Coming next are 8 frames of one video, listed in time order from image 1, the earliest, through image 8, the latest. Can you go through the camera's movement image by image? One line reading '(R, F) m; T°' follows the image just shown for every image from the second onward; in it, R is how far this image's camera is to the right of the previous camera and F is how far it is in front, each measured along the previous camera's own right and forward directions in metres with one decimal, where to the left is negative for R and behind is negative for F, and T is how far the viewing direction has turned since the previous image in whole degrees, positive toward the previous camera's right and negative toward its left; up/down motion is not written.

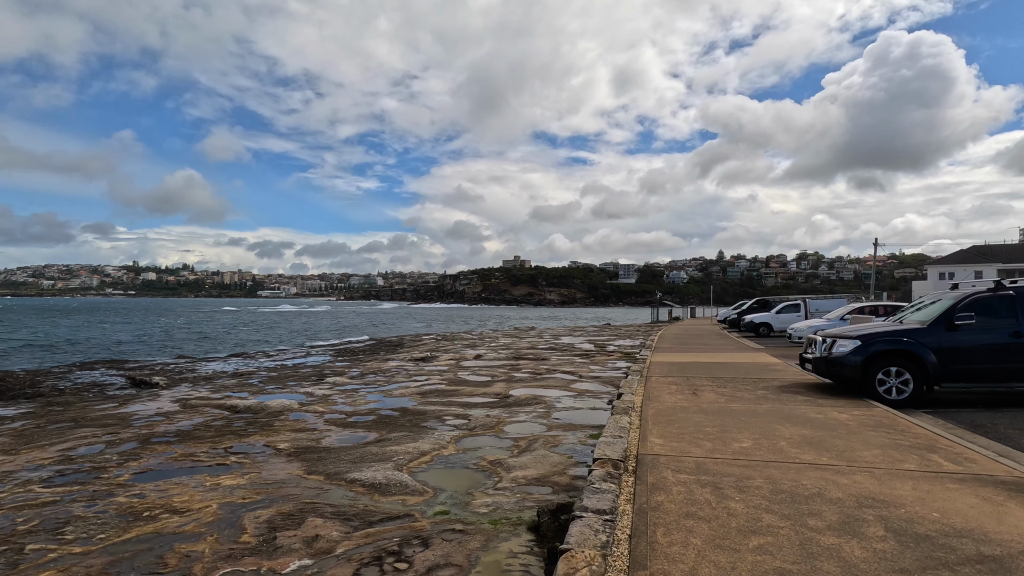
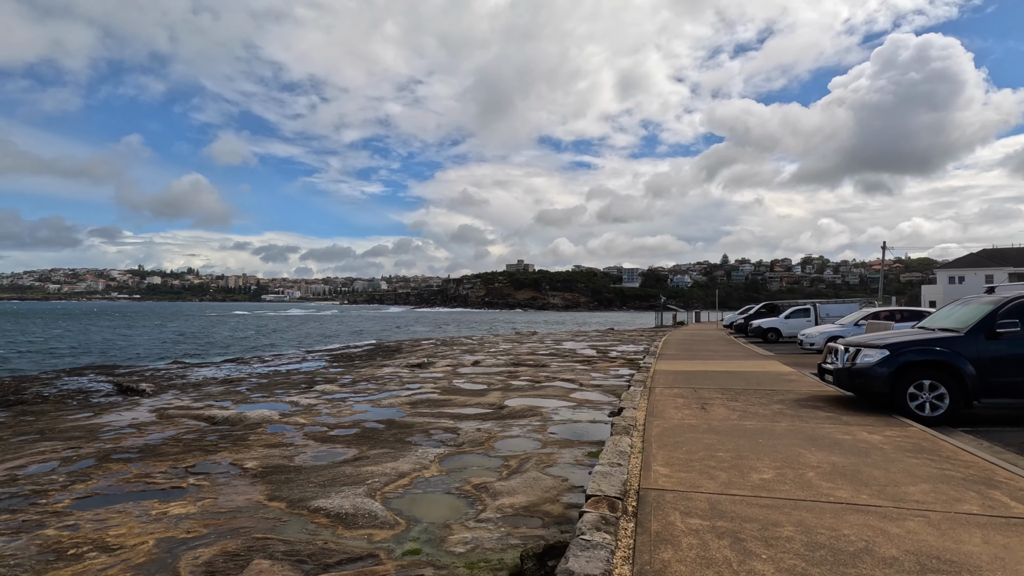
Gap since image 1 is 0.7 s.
(+0.2, +0.7) m; 0°
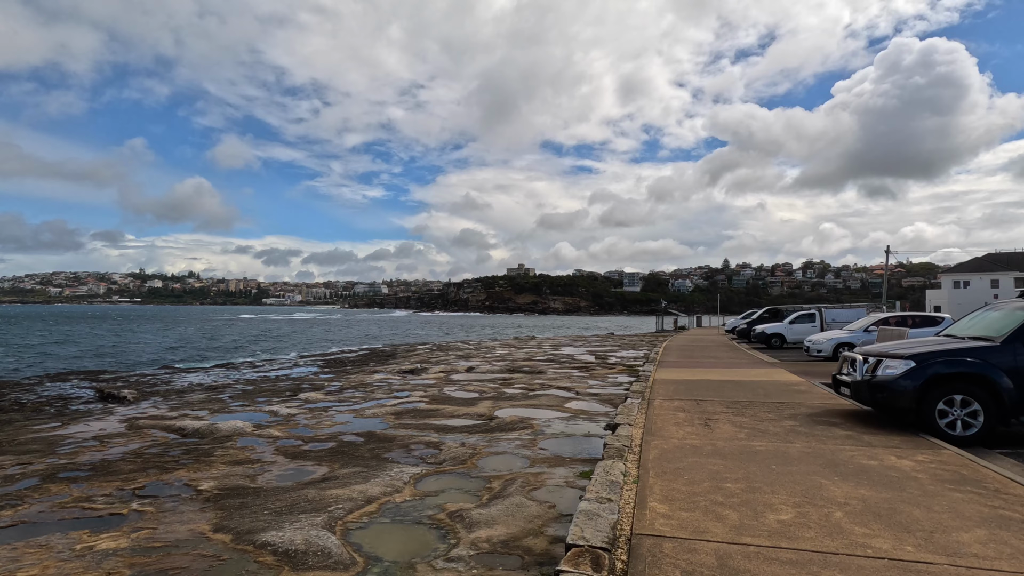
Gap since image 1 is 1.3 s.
(+0.2, +0.7) m; 0°
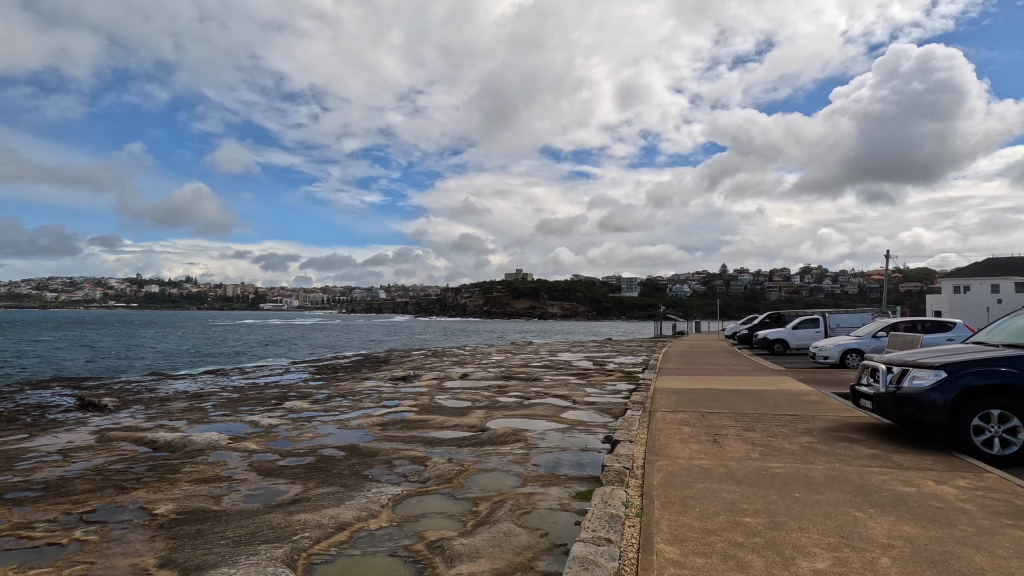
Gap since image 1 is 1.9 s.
(+0.1, +0.6) m; 0°
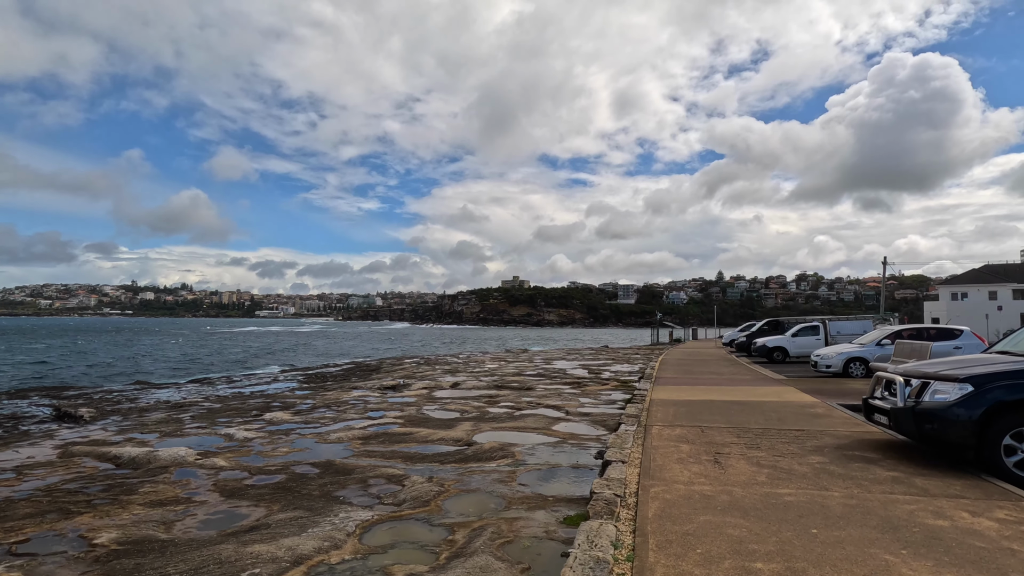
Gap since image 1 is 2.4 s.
(+0.2, +0.5) m; 0°
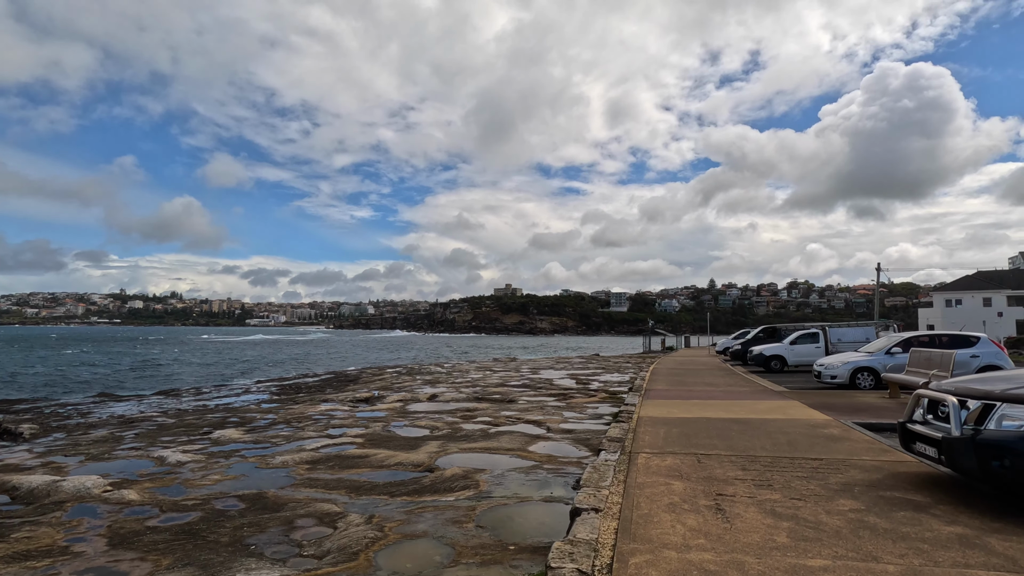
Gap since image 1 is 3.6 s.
(+0.4, +1.2) m; +1°
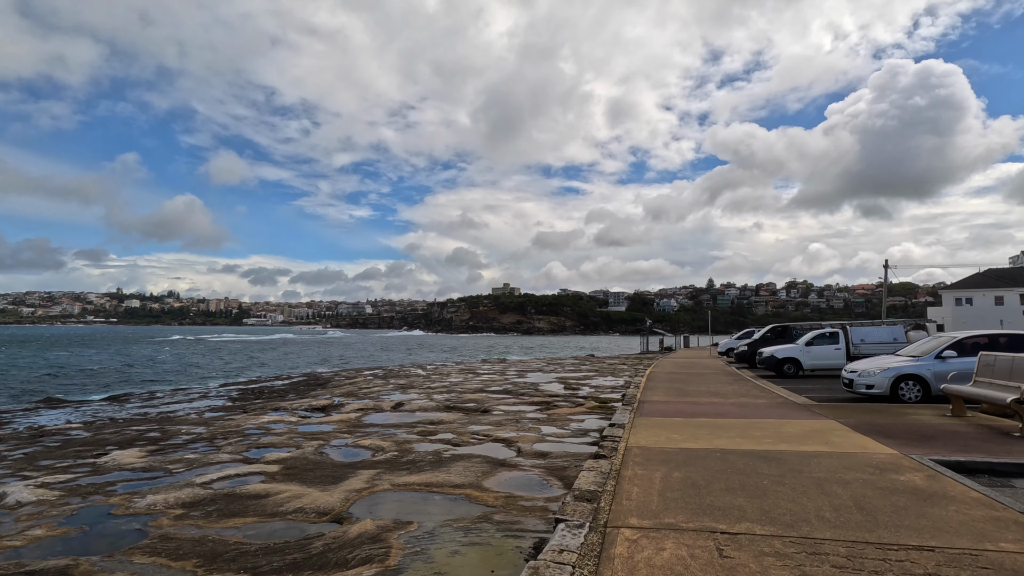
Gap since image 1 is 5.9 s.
(+0.7, +2.3) m; 0°
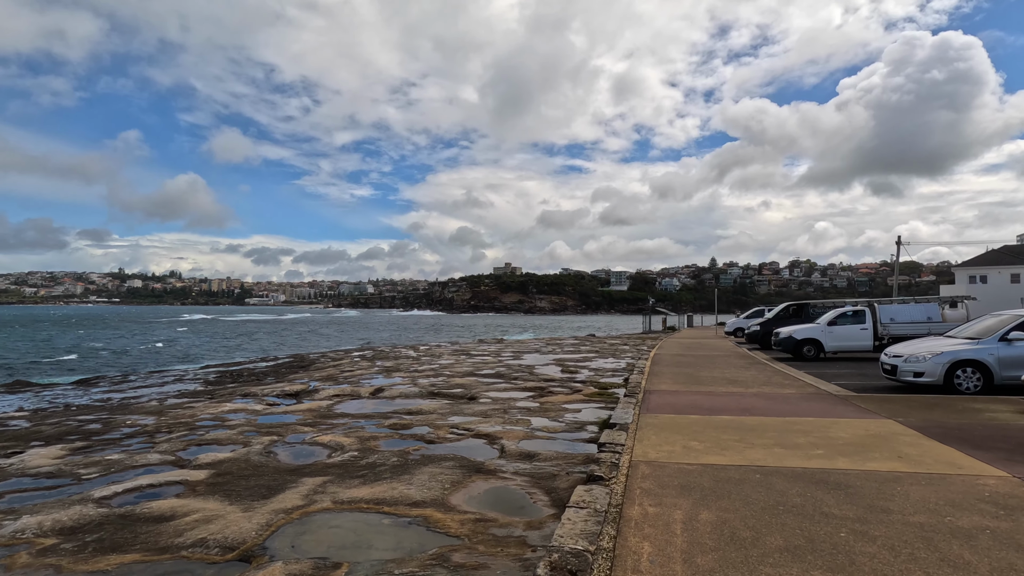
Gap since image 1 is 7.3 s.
(+0.3, +1.6) m; 0°
